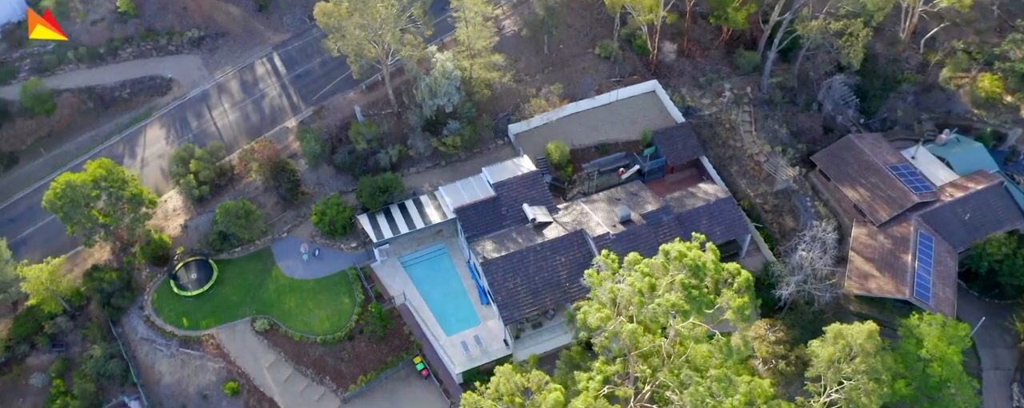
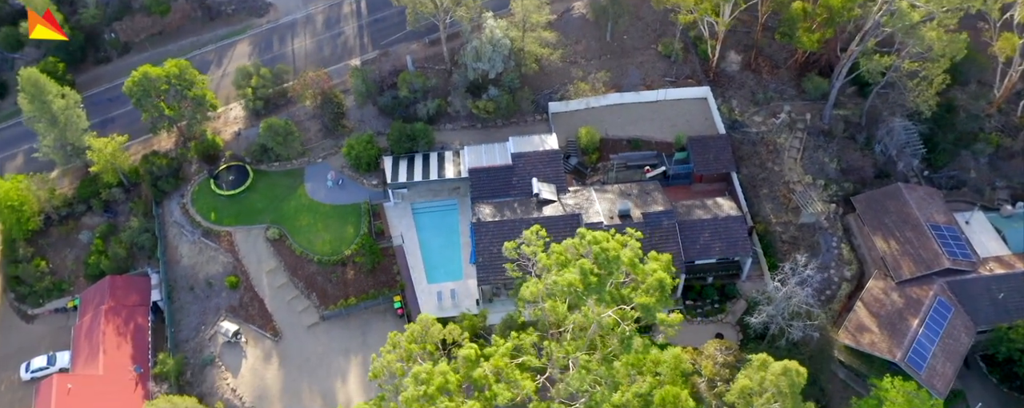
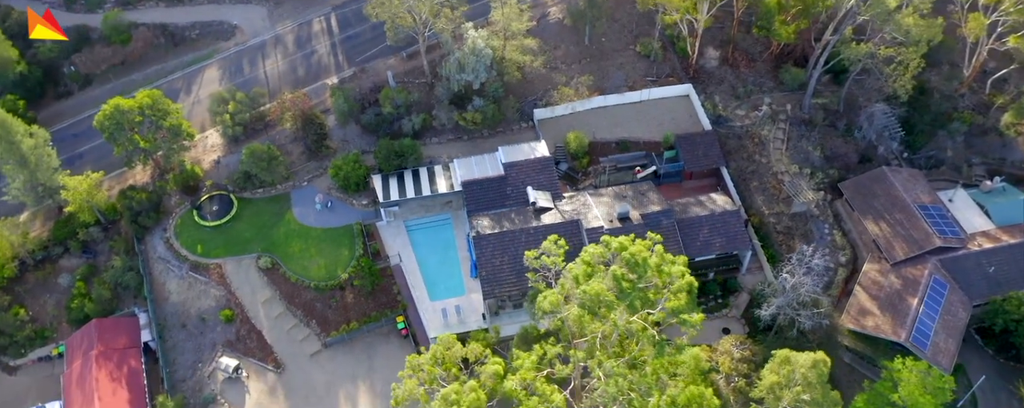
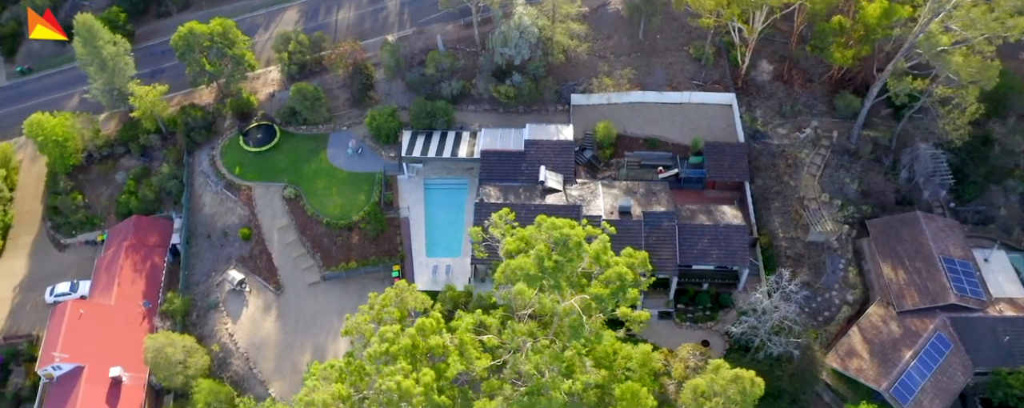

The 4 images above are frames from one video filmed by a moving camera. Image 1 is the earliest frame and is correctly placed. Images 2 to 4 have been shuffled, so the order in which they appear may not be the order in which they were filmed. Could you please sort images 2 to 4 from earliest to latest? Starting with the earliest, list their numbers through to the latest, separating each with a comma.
3, 2, 4
